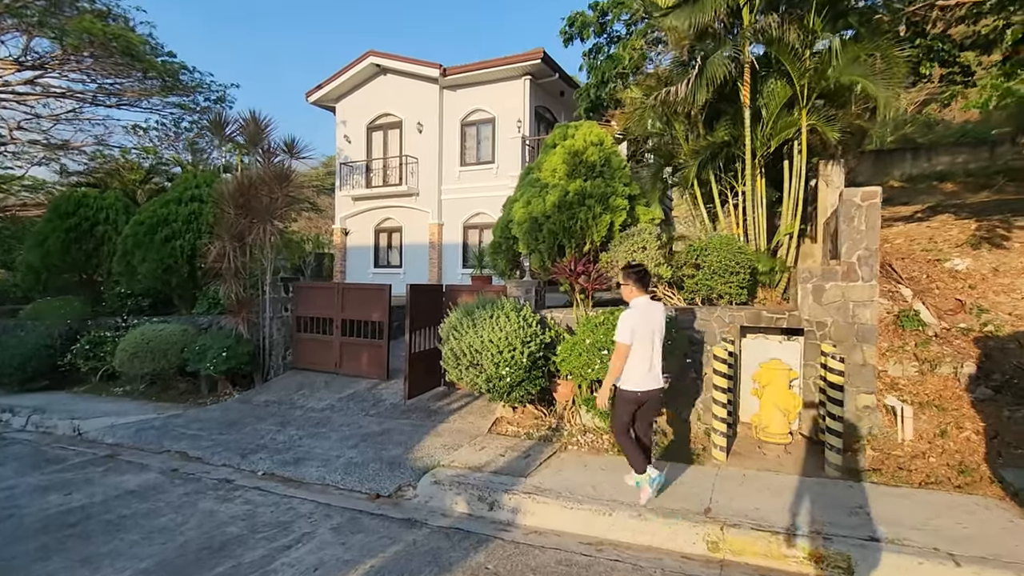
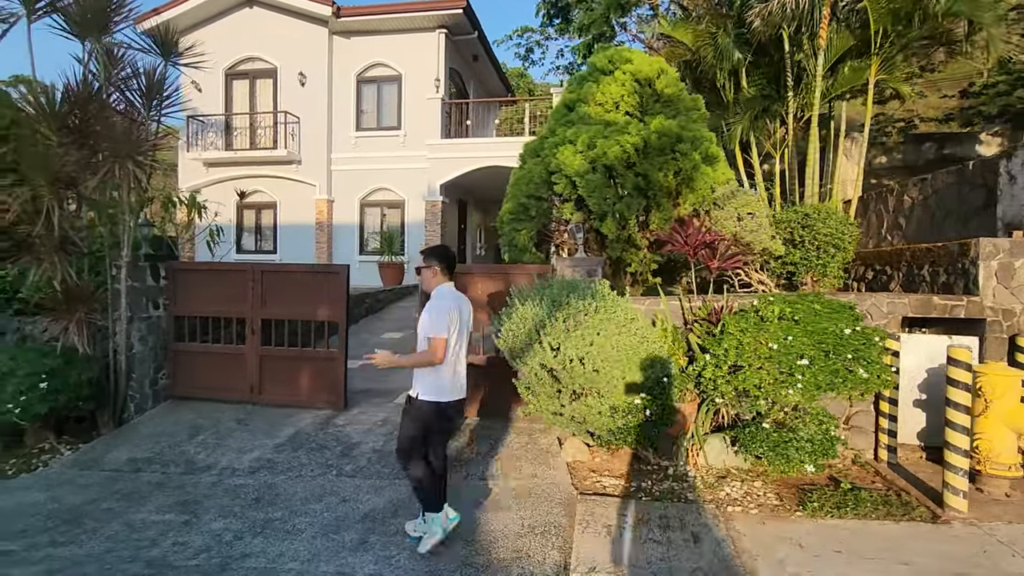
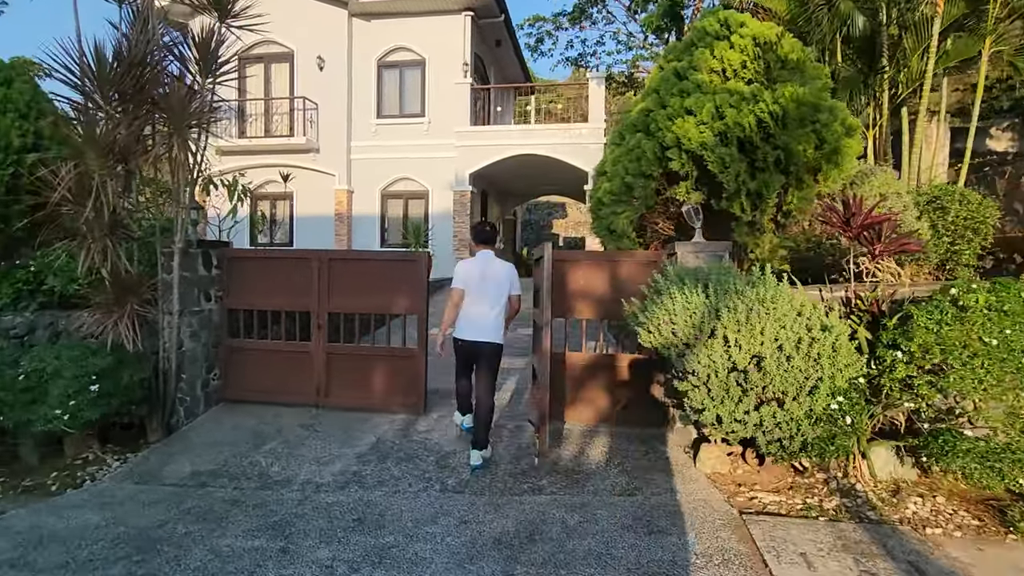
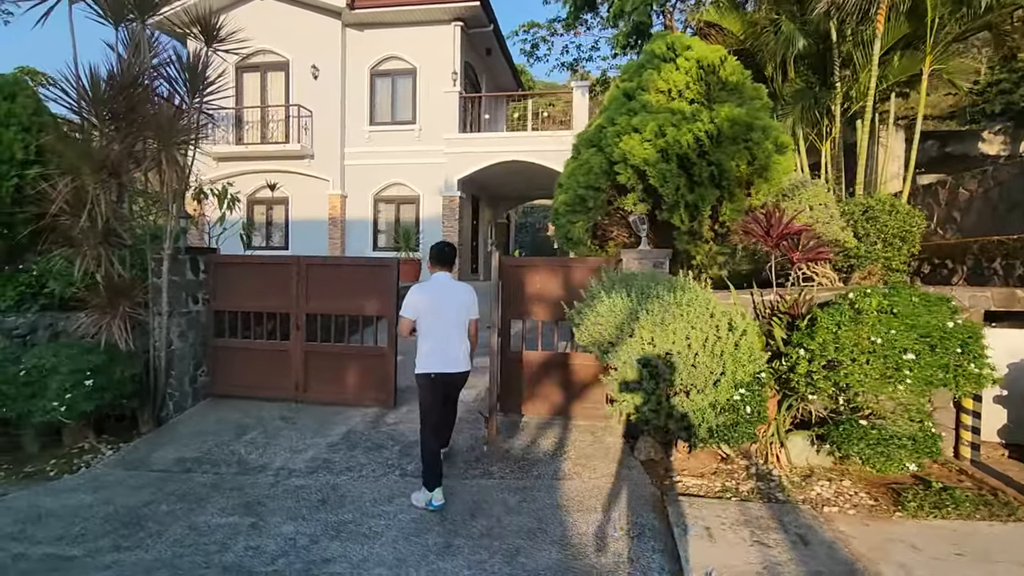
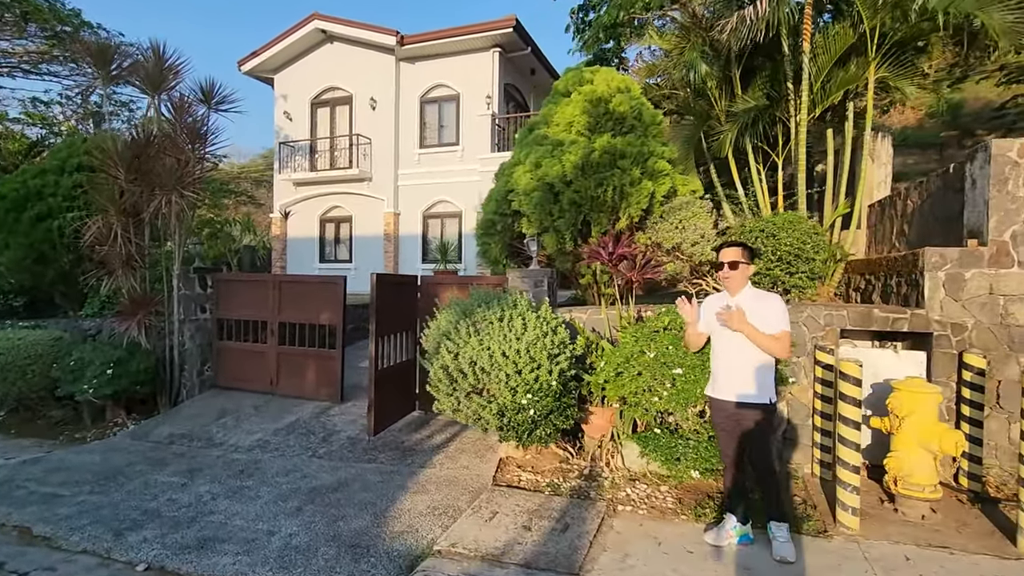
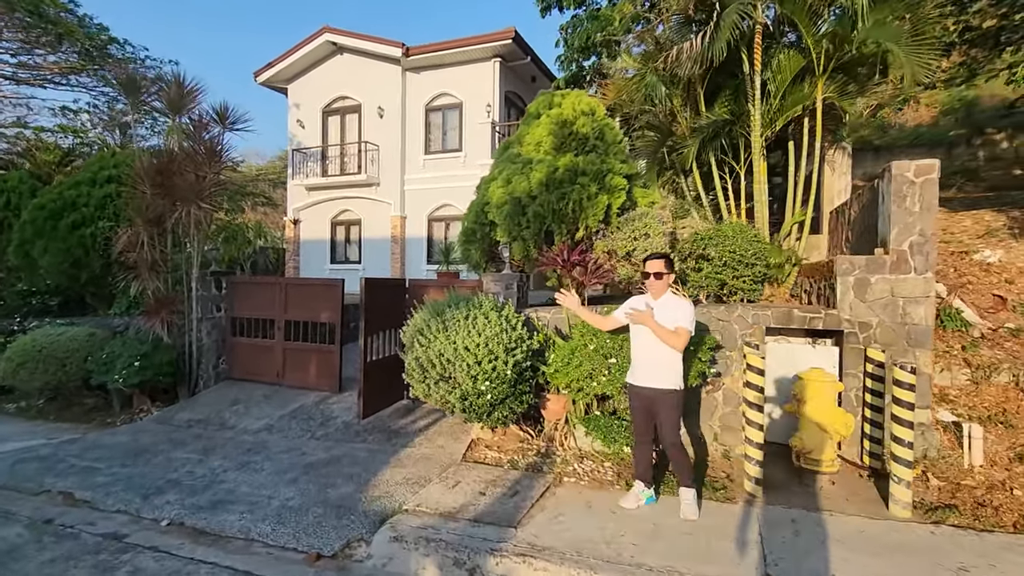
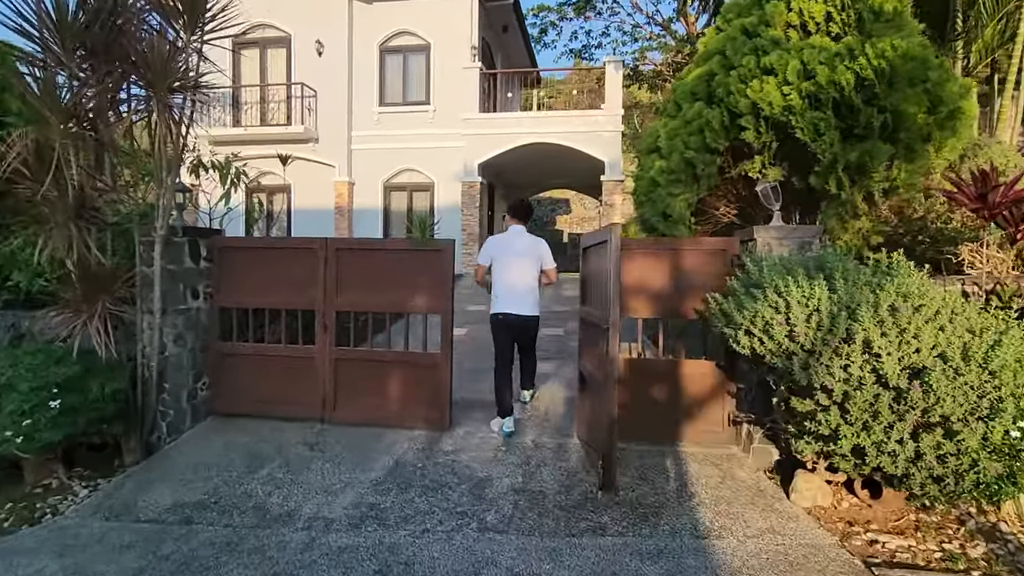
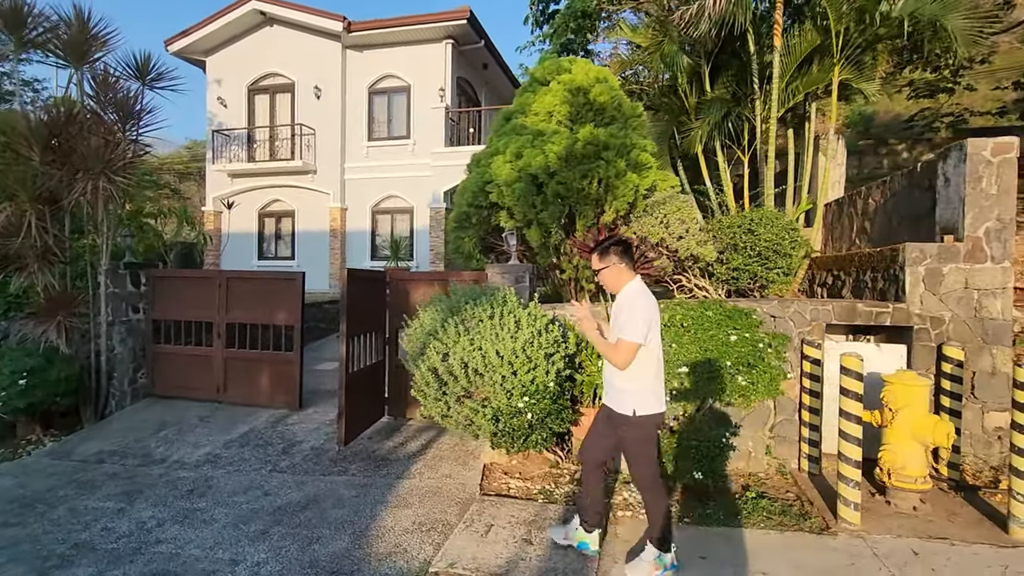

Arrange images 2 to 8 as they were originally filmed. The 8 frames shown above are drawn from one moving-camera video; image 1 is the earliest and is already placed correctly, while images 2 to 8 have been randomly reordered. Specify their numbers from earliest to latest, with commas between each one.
6, 5, 8, 2, 4, 3, 7
